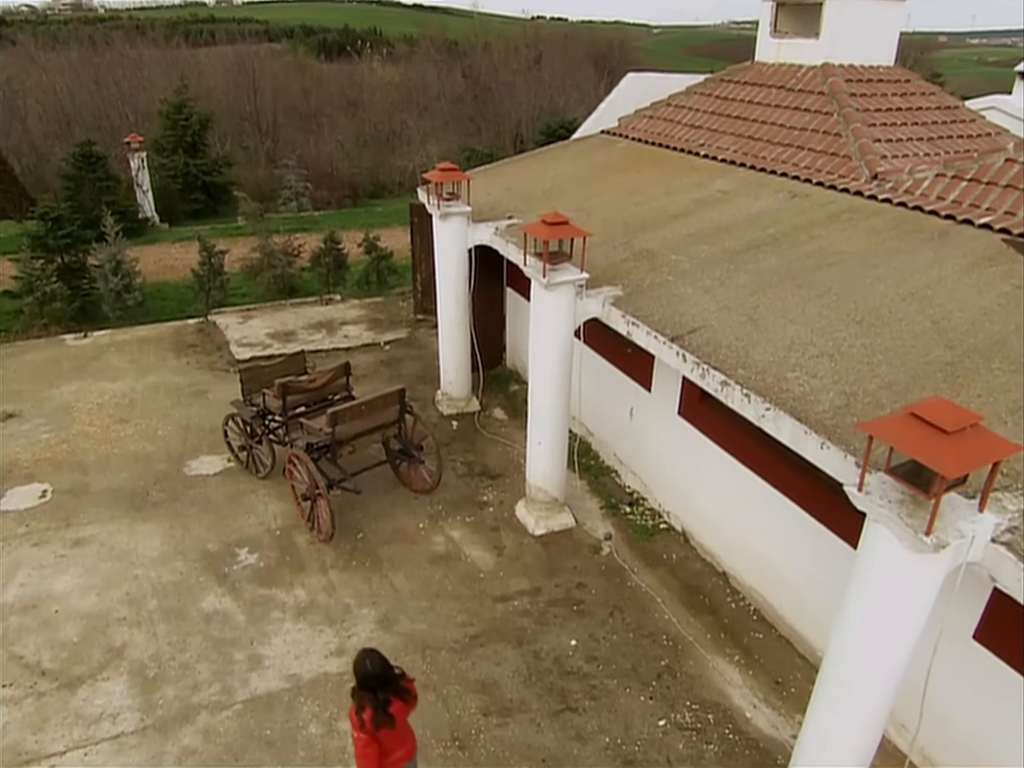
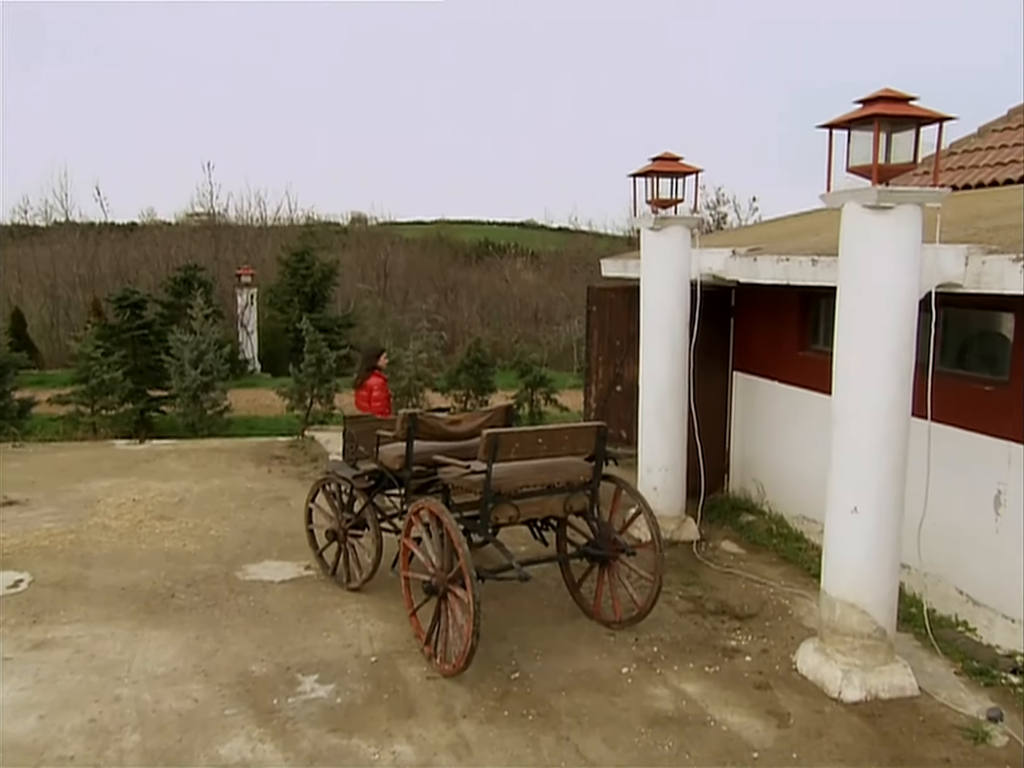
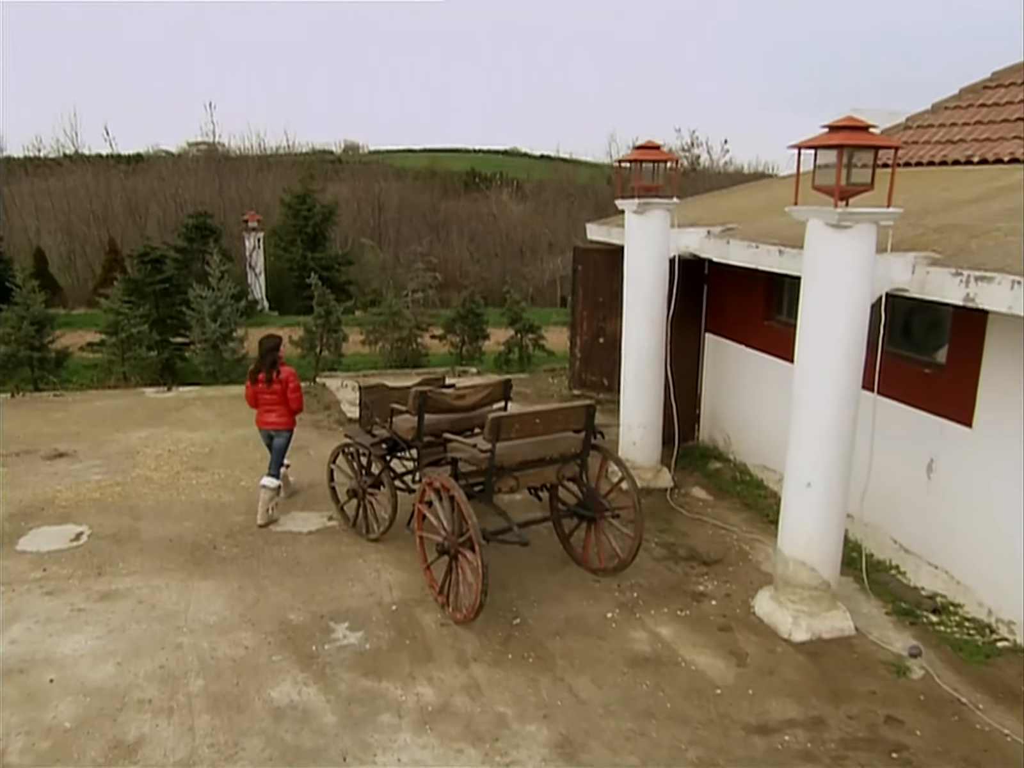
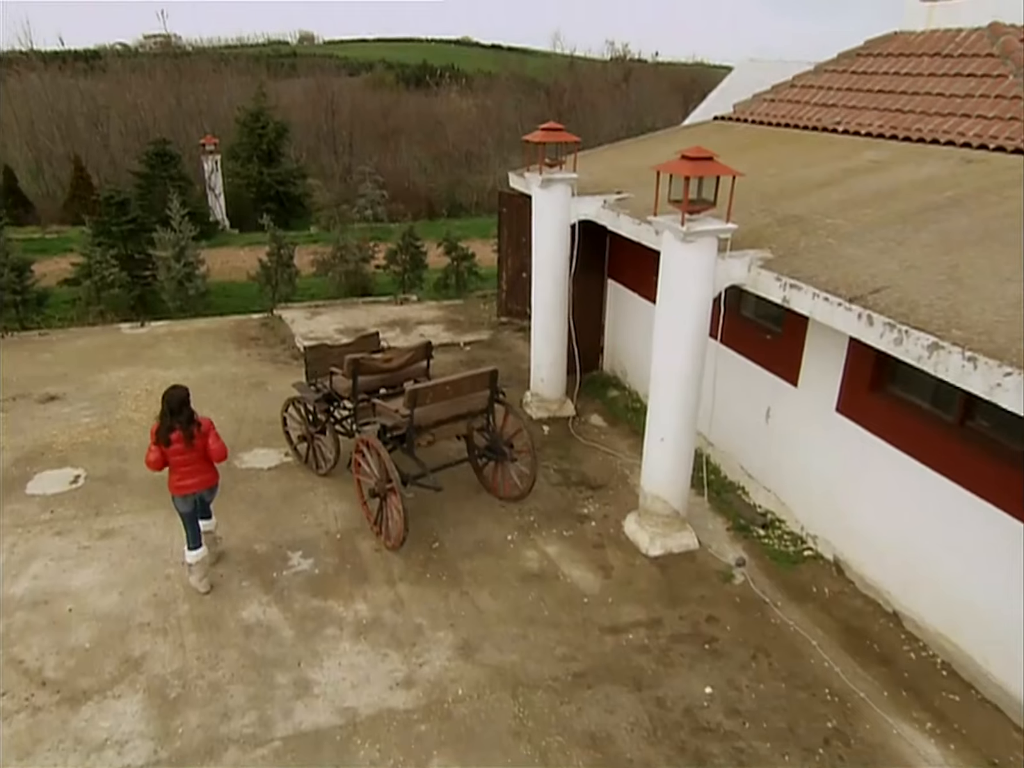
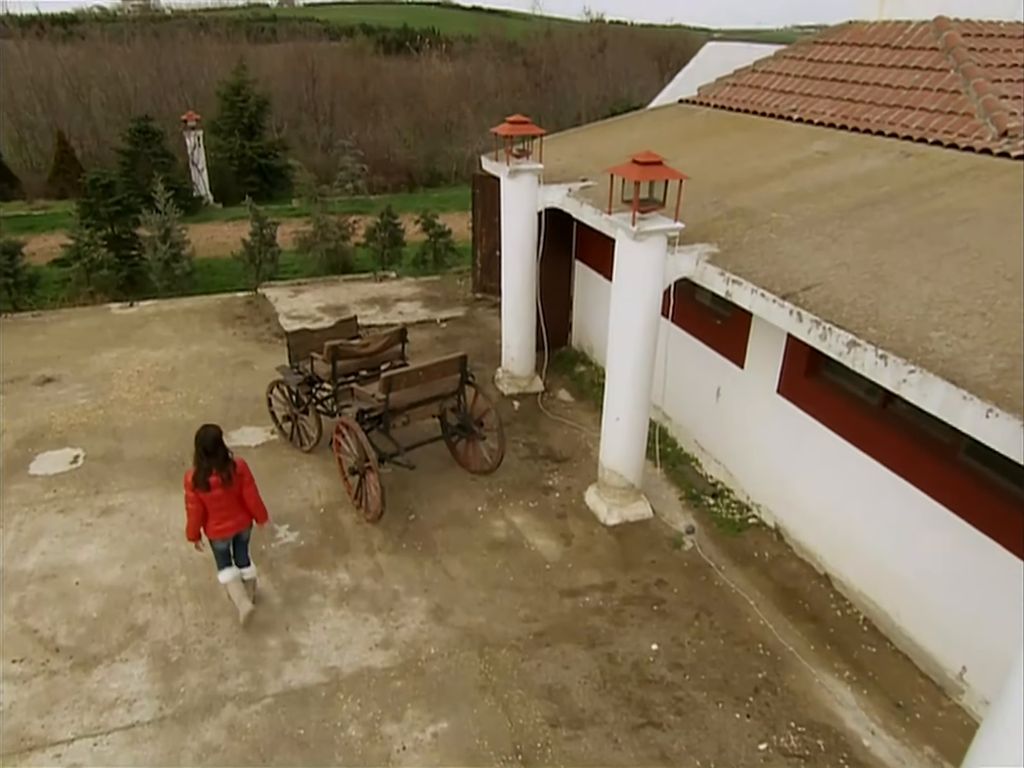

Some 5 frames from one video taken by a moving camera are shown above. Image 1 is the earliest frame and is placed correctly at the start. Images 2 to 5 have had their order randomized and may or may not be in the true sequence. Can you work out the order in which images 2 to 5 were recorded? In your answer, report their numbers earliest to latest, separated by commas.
5, 4, 3, 2
